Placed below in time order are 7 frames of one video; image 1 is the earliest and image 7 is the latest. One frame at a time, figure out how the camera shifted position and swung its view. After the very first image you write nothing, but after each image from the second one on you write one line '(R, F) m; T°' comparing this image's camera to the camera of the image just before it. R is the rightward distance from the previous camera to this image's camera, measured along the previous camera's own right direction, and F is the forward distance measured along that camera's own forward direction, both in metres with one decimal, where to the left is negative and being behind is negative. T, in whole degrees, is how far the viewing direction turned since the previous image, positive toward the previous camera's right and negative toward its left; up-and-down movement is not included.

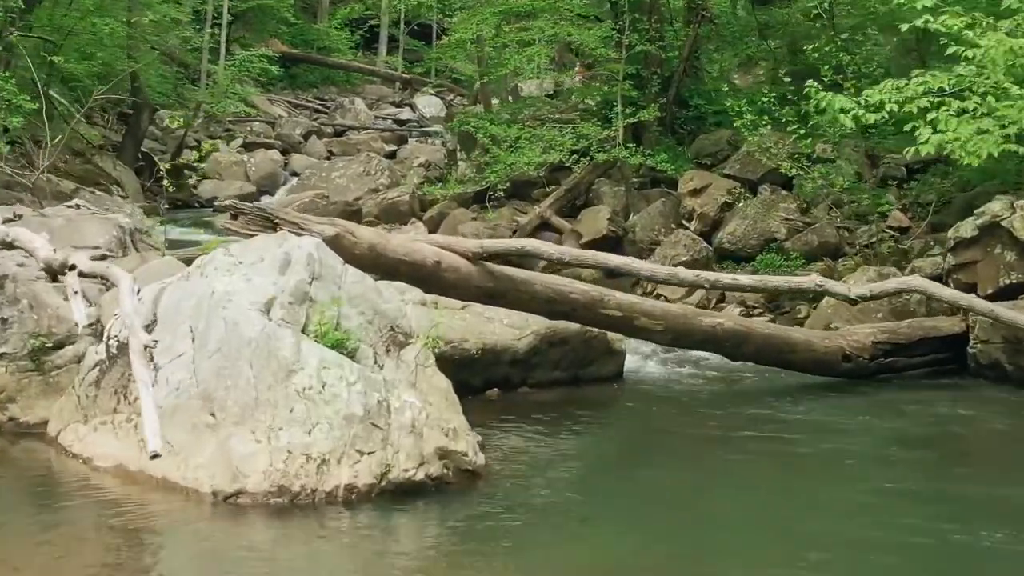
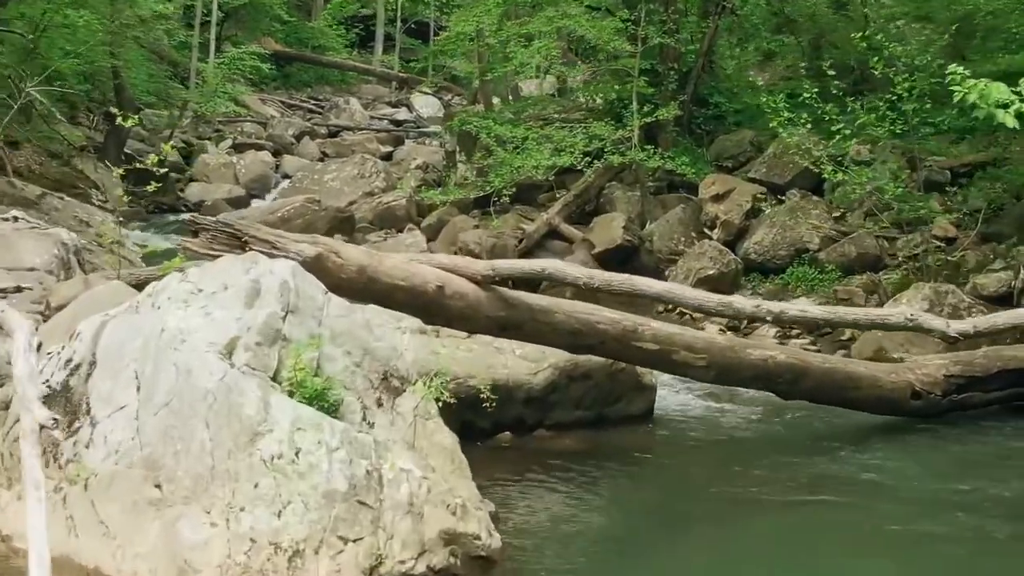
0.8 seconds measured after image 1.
(-0.1, +1.2) m; 0°
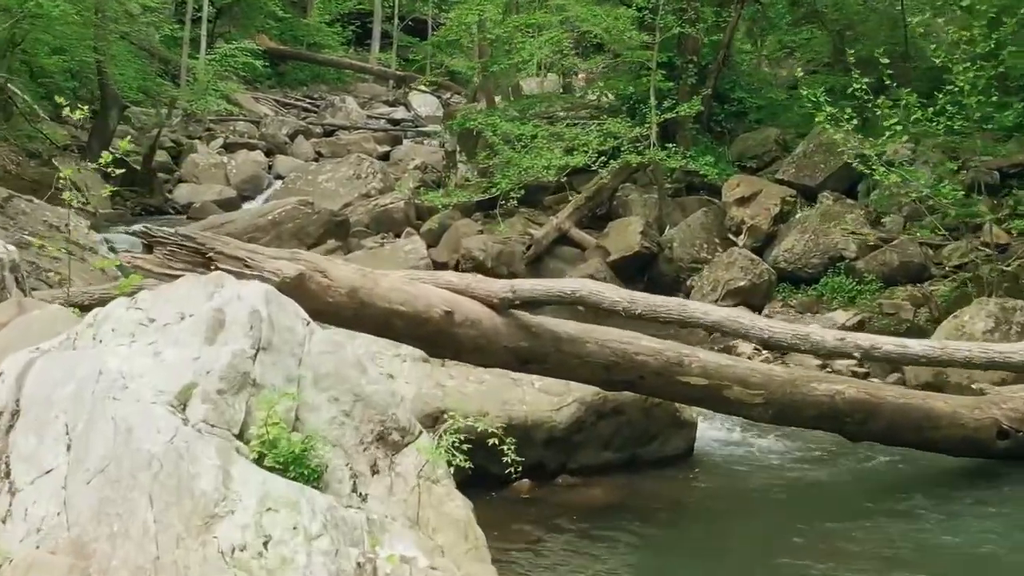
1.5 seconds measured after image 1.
(-0.1, +1.0) m; 0°
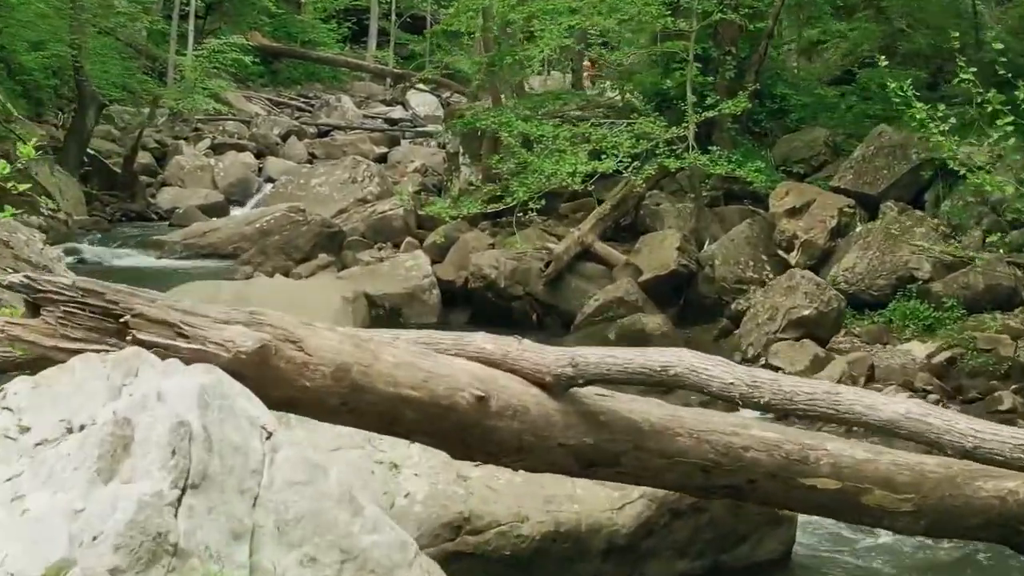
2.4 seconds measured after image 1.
(-0.2, +1.6) m; 0°
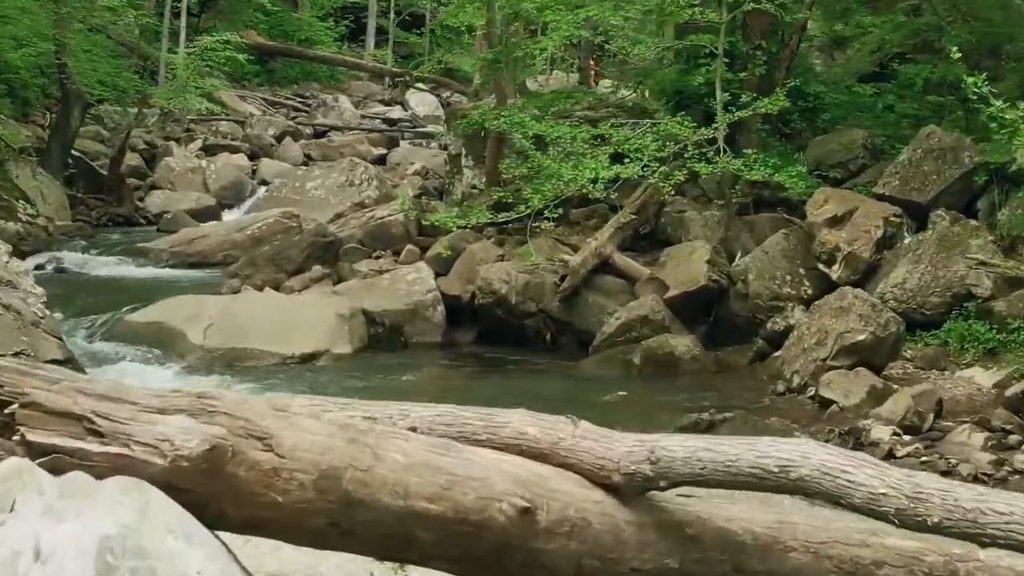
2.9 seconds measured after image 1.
(-0.1, +1.0) m; 0°
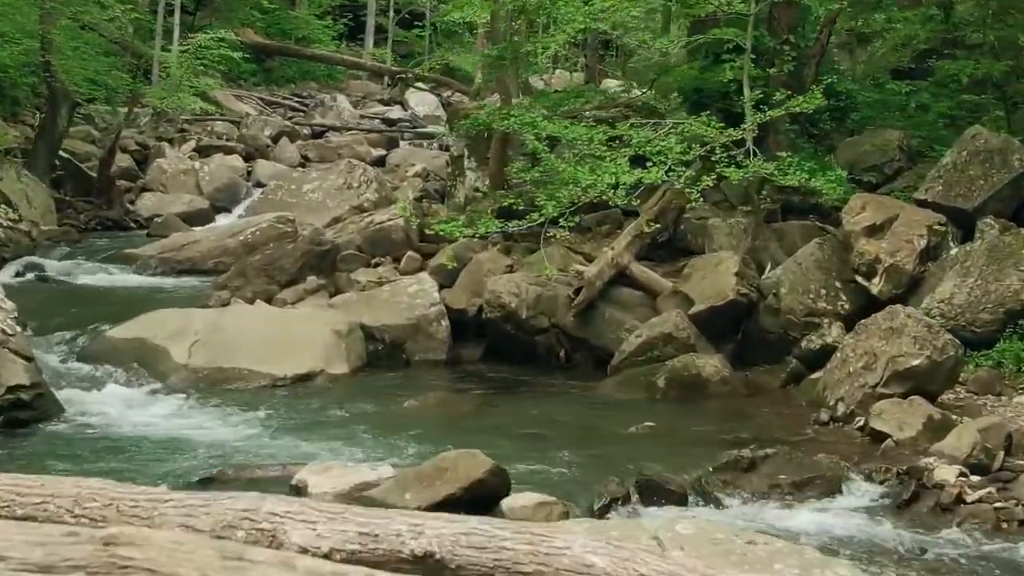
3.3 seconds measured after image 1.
(-0.1, +0.8) m; 0°
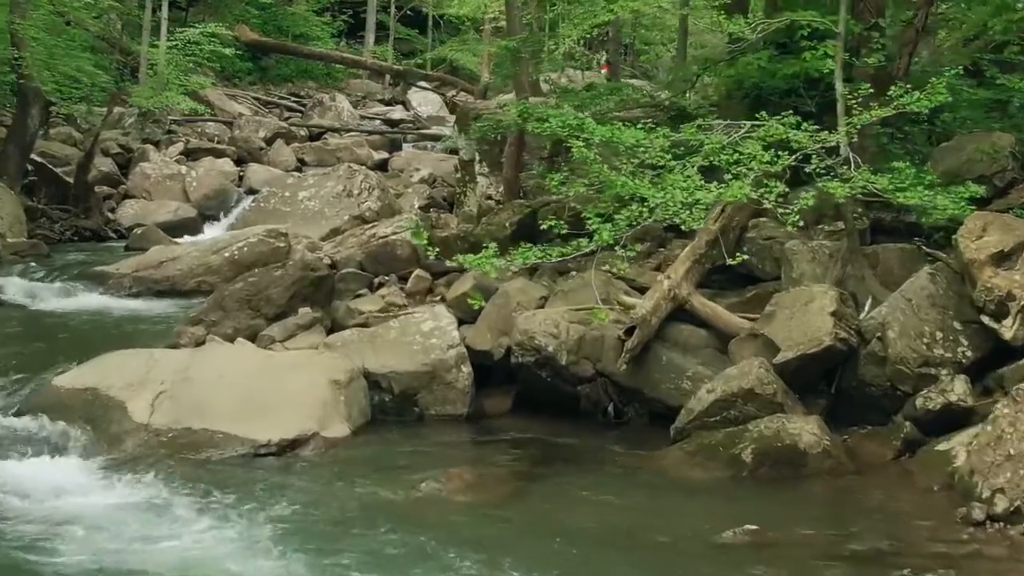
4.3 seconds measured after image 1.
(-0.3, +1.8) m; 0°
